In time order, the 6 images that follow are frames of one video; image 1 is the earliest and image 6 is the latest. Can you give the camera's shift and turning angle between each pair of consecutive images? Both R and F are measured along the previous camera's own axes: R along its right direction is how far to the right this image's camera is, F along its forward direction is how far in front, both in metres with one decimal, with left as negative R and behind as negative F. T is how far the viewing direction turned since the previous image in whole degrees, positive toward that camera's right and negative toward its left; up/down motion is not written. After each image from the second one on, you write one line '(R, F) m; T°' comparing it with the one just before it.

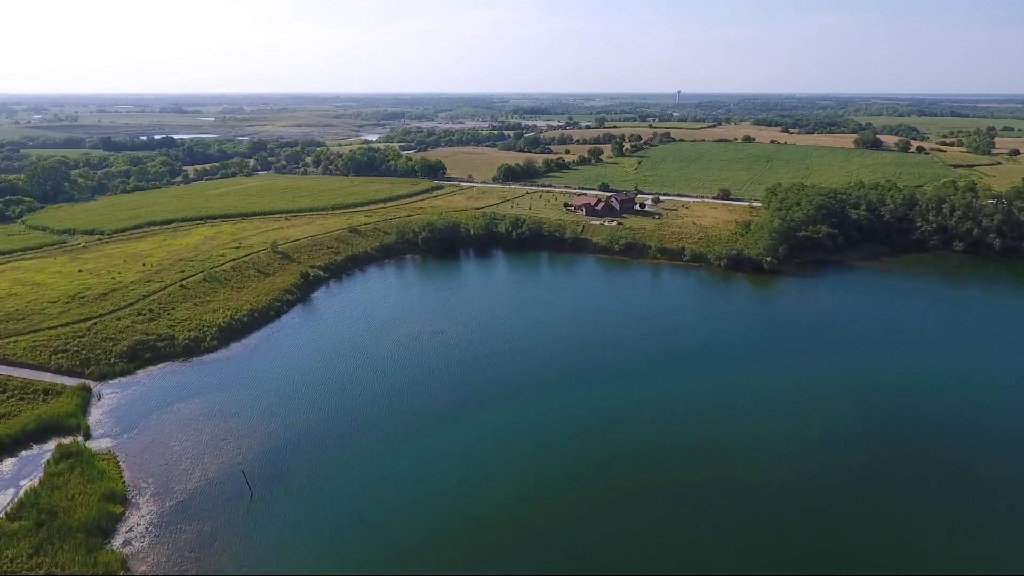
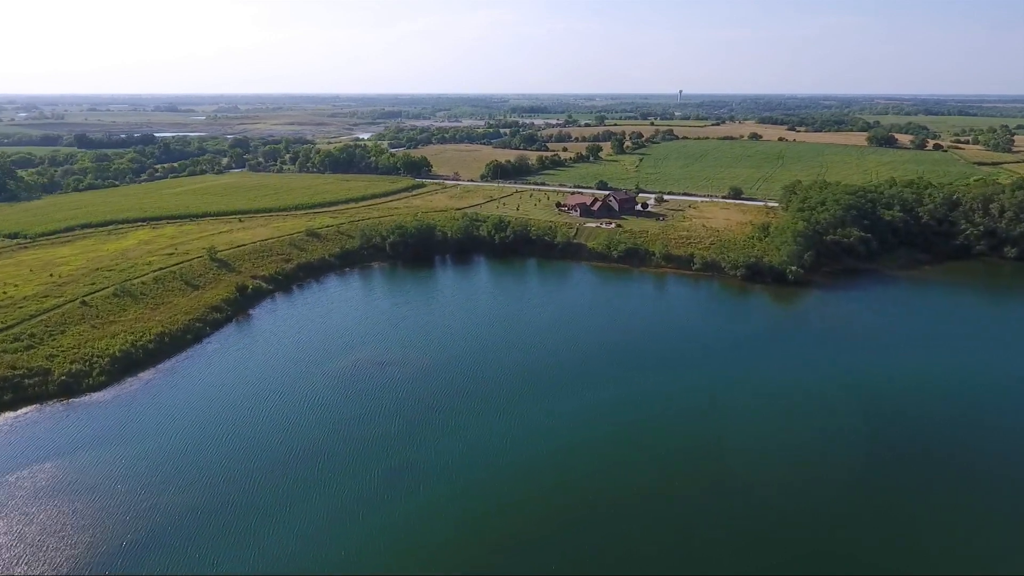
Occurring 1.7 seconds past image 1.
(+2.2, +11.3) m; 0°
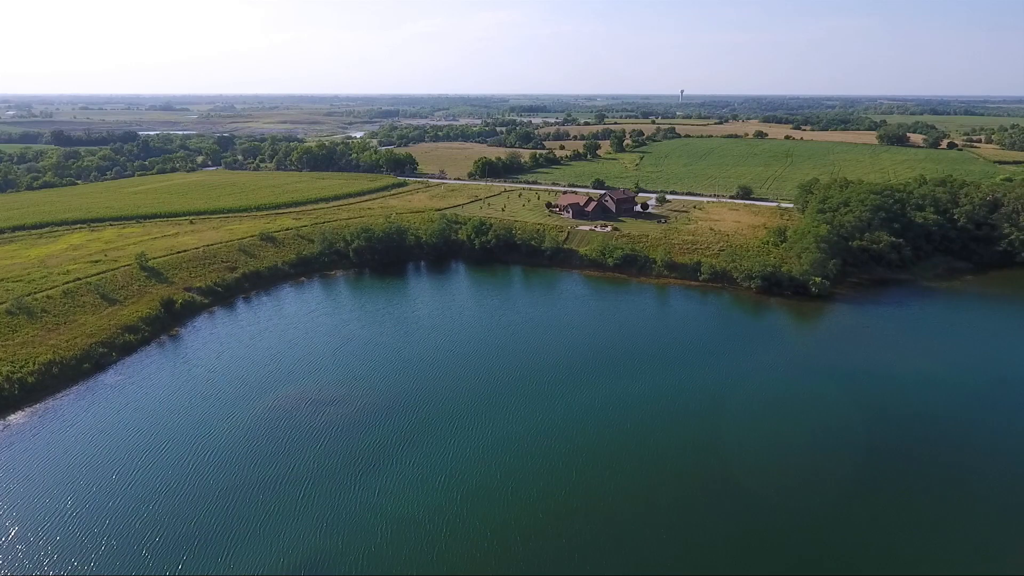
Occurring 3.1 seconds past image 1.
(+2.0, +8.9) m; 0°
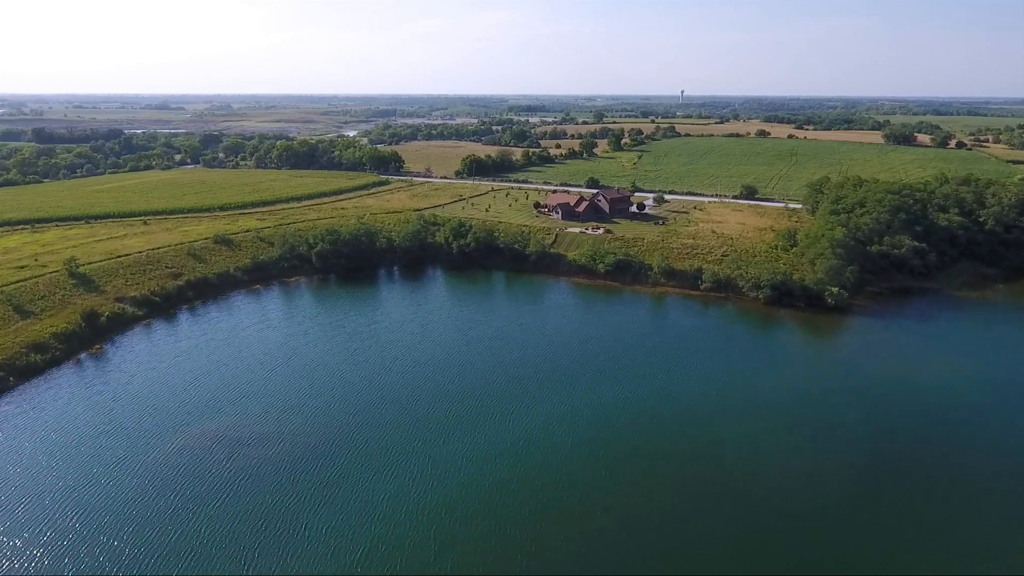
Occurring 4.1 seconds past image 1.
(+1.8, +6.3) m; 0°
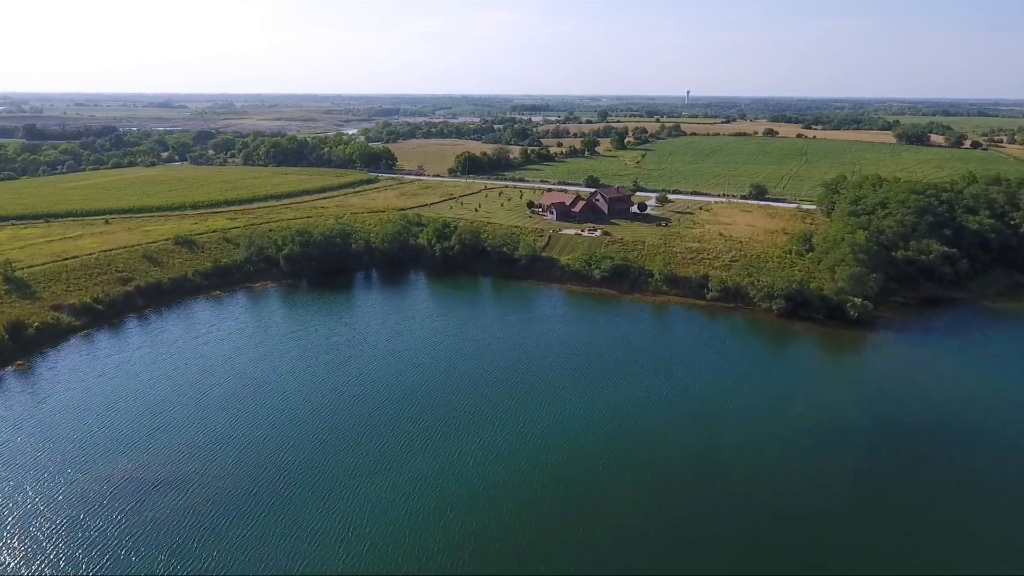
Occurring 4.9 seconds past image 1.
(+1.4, +5.1) m; 0°
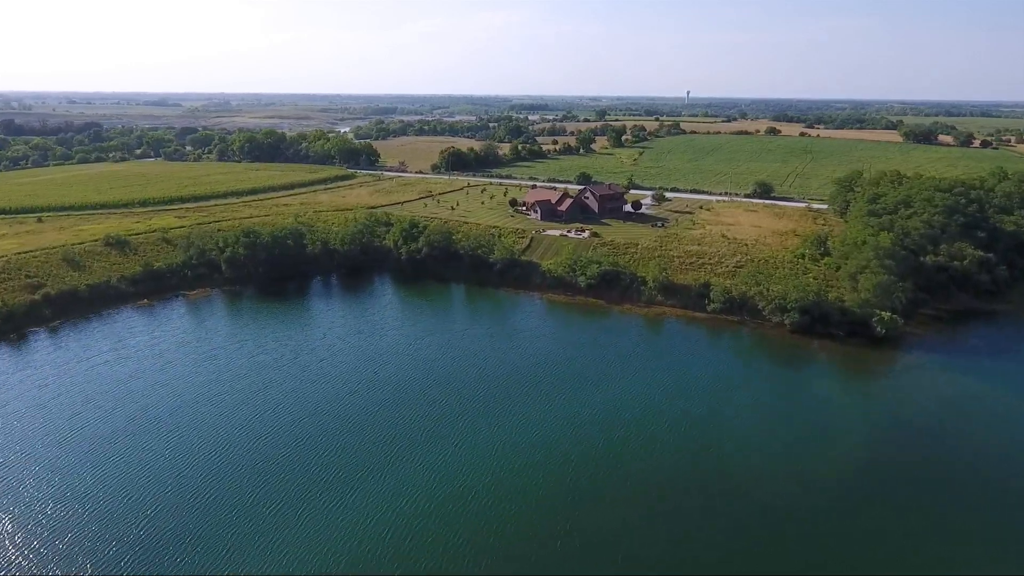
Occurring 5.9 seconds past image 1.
(+1.8, +6.4) m; 0°
